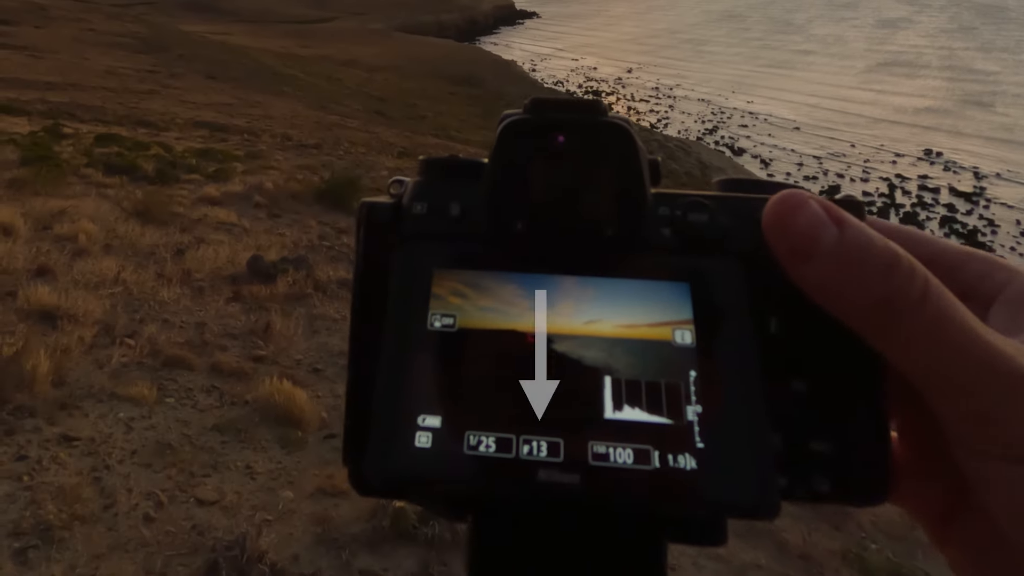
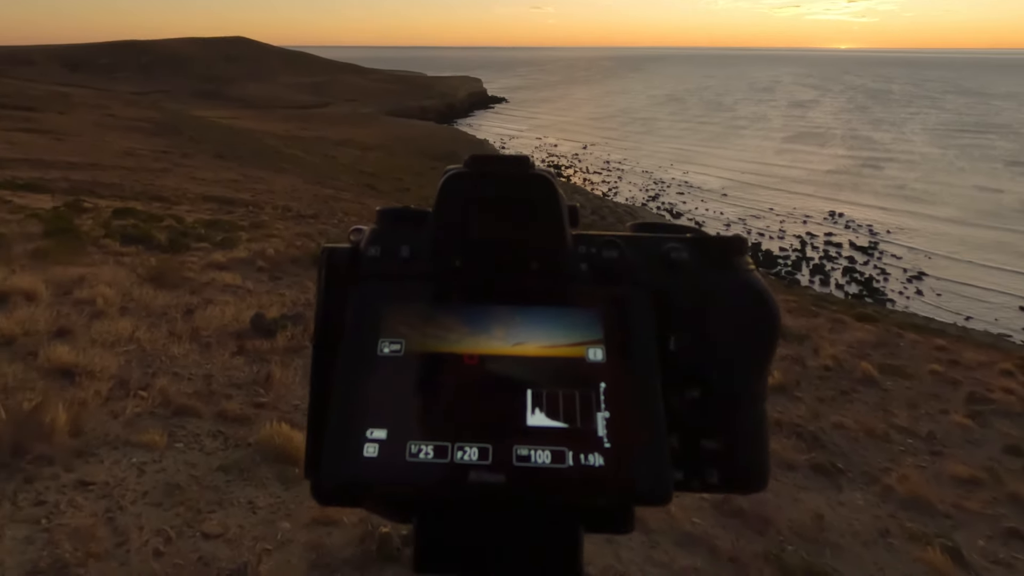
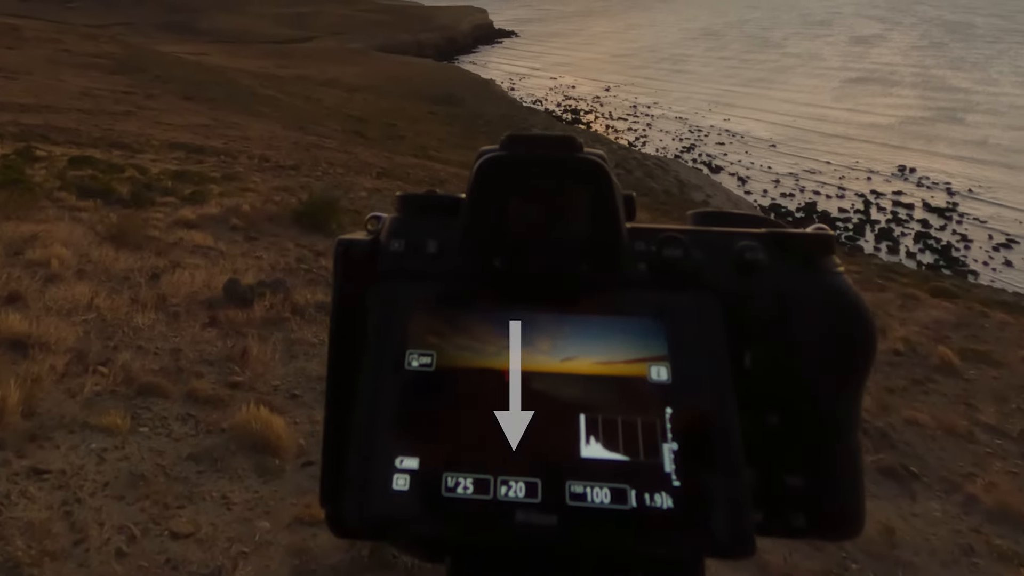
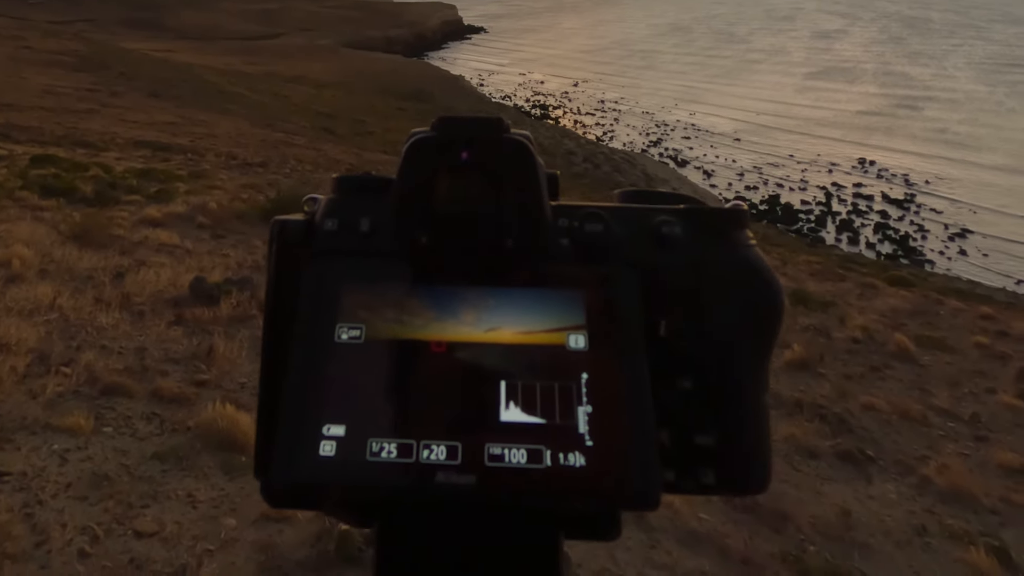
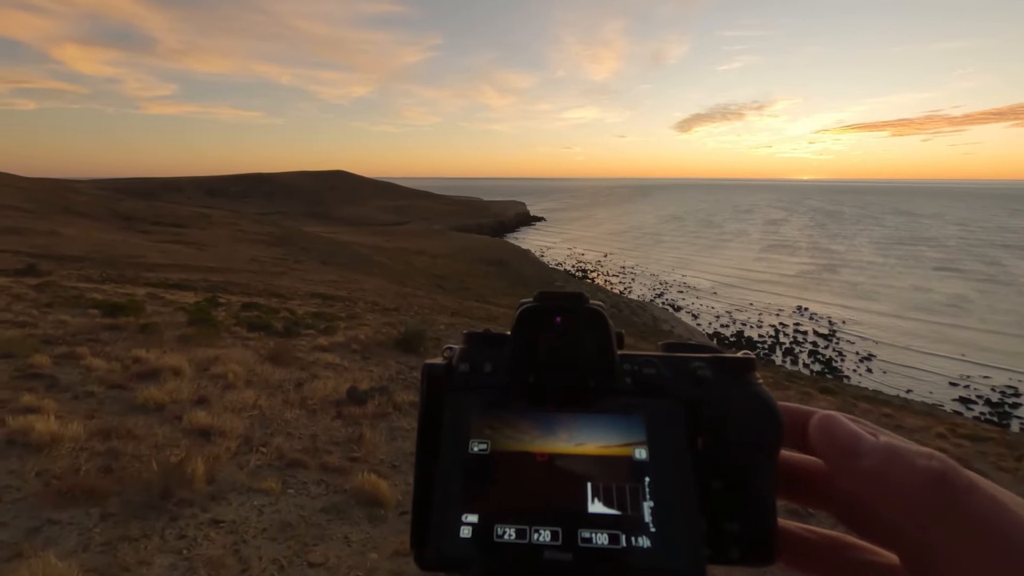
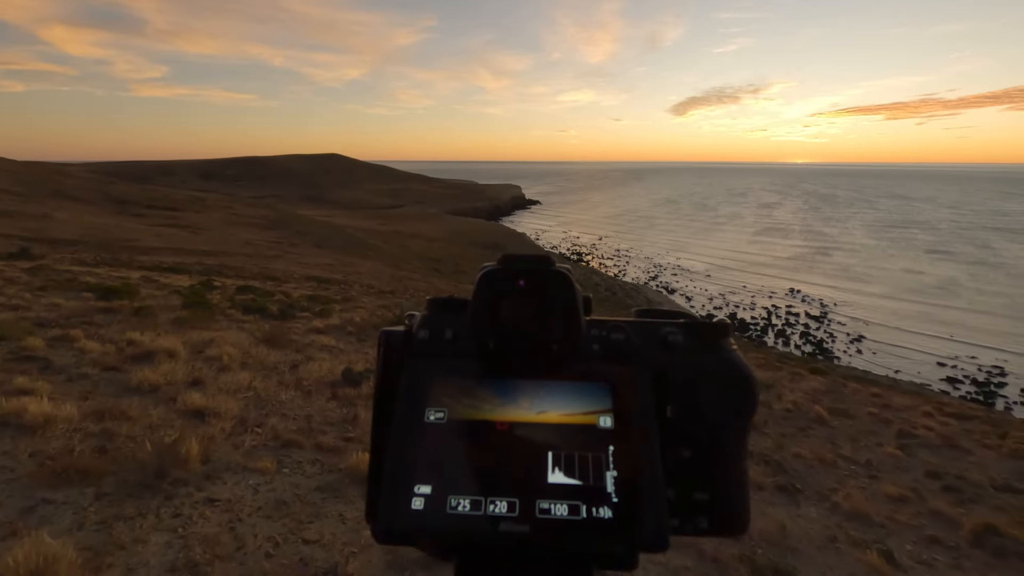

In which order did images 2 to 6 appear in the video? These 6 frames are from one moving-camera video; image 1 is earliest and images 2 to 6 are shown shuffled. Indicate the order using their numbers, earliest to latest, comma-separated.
3, 4, 2, 6, 5
